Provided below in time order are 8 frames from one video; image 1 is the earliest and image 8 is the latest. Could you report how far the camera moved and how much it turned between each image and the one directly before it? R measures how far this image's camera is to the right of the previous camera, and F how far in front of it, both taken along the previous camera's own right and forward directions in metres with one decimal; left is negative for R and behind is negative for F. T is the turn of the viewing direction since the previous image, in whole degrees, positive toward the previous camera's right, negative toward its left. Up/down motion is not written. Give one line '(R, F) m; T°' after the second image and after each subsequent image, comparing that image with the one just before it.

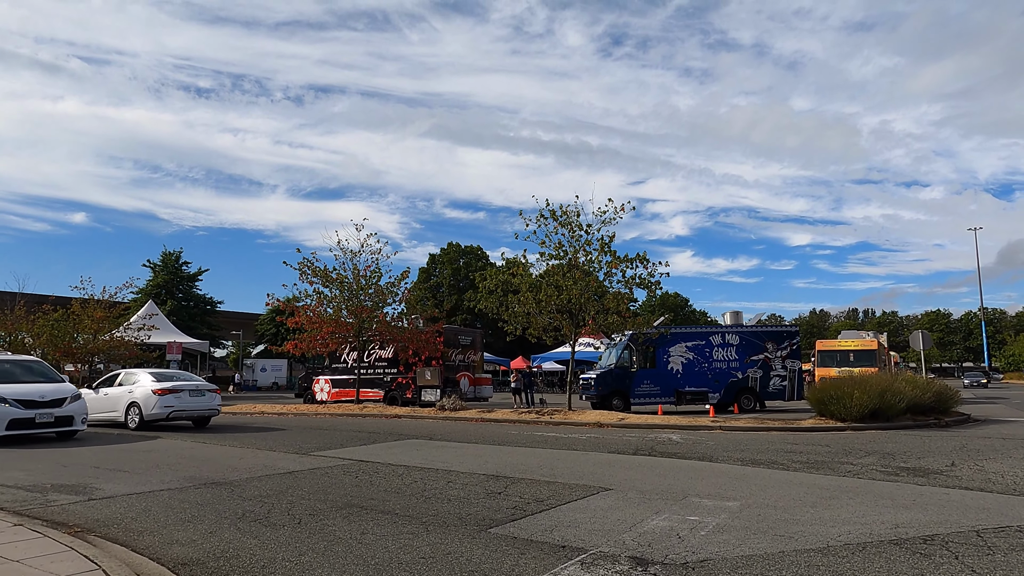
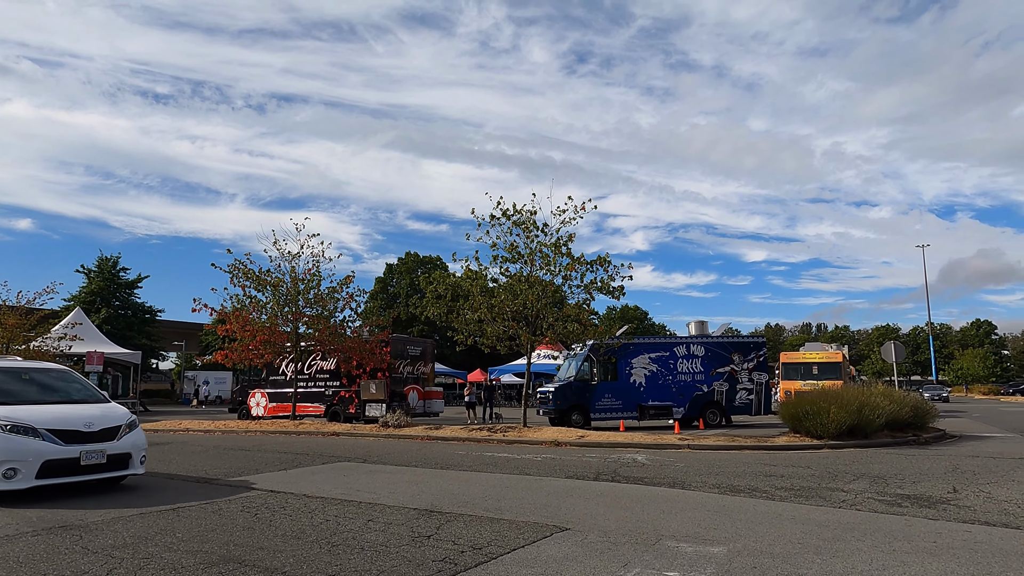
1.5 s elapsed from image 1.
(+0.3, +1.6) m; +3°
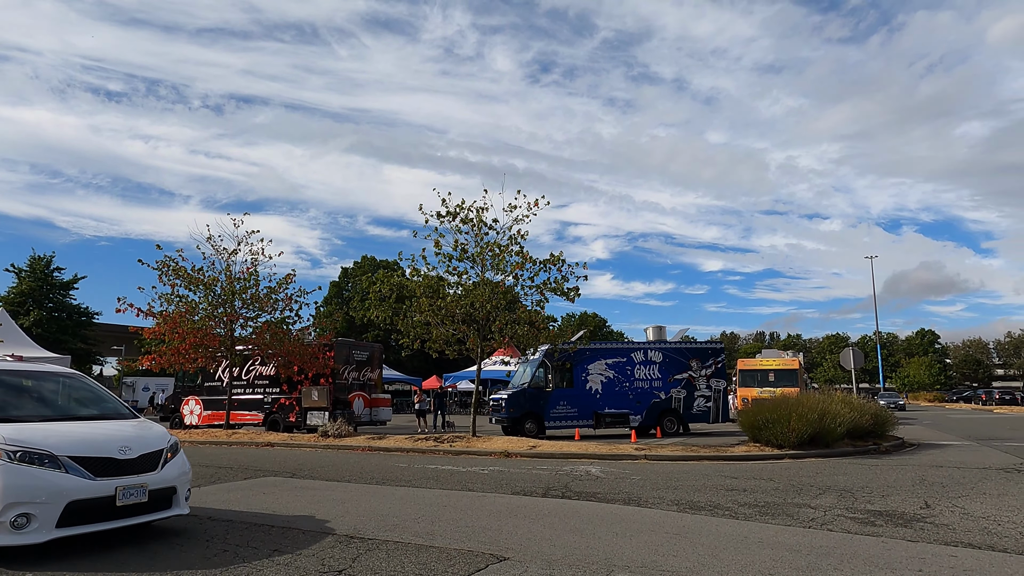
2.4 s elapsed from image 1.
(+0.3, +1.0) m; +3°
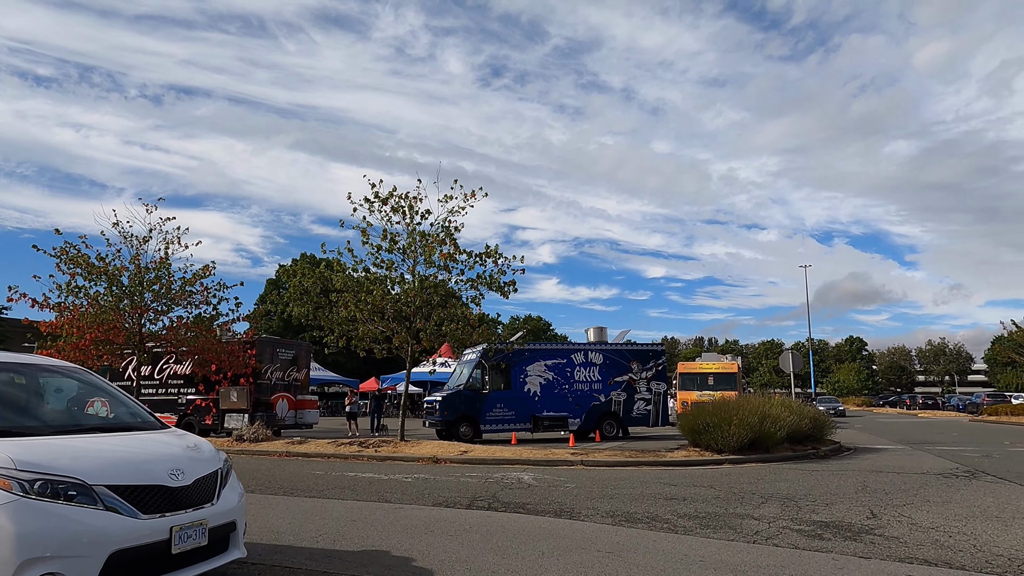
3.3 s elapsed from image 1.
(+0.3, +0.9) m; +5°
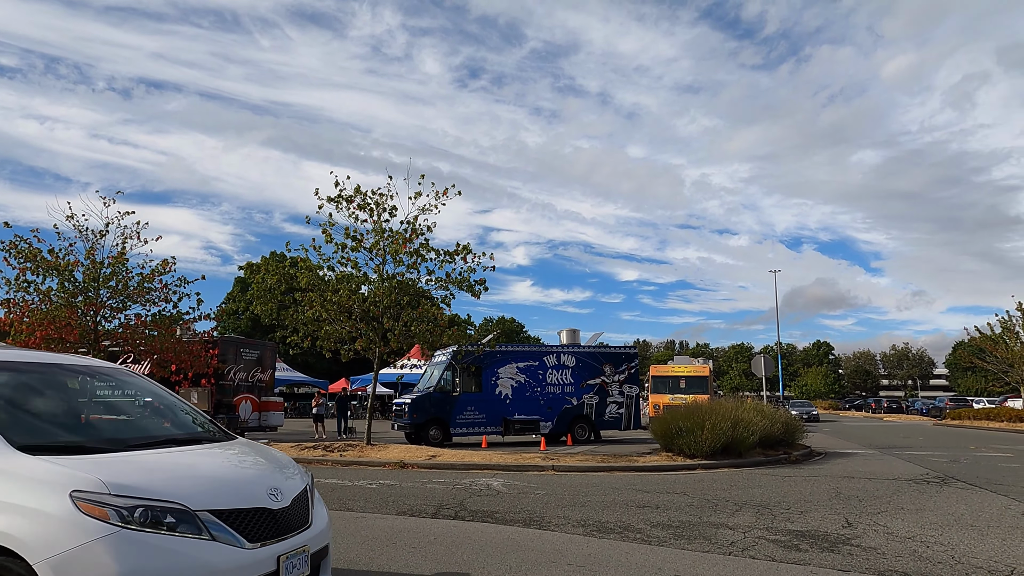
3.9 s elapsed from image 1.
(+0.1, +0.3) m; +2°
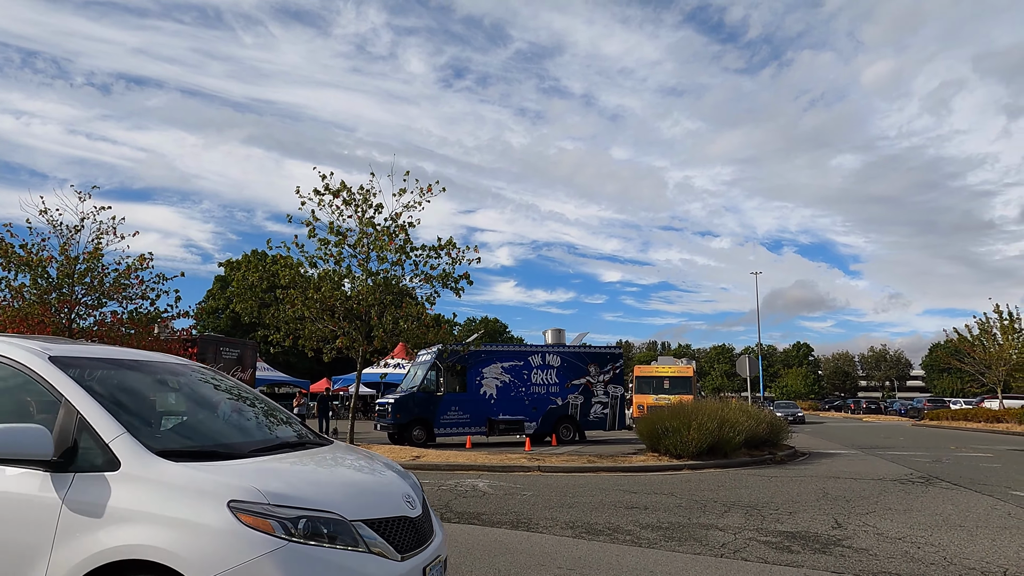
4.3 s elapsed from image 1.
(-0.1, +0.2) m; +1°
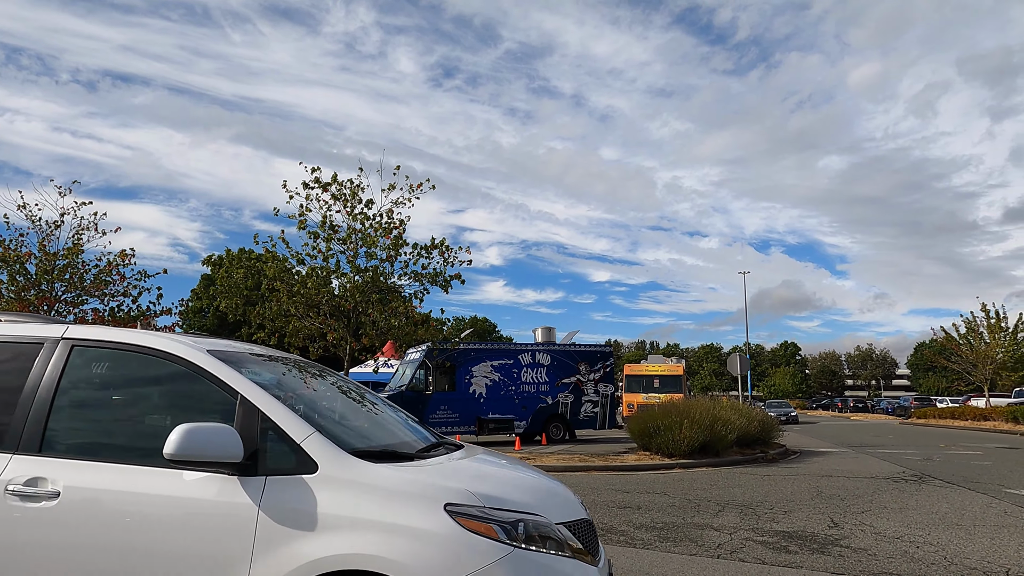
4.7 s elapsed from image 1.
(0.0, +0.2) m; +1°
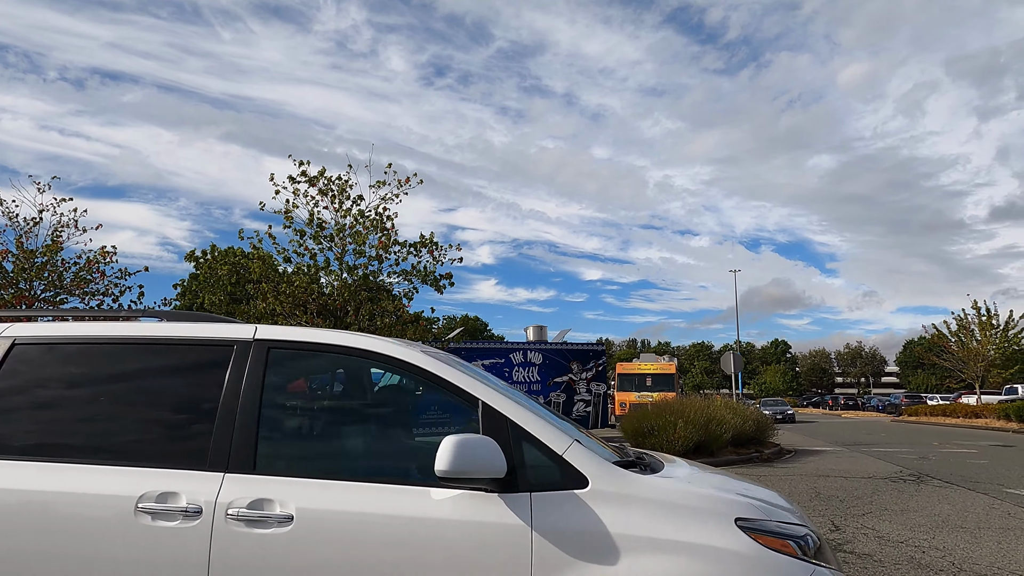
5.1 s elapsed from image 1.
(0.0, +0.3) m; +1°
